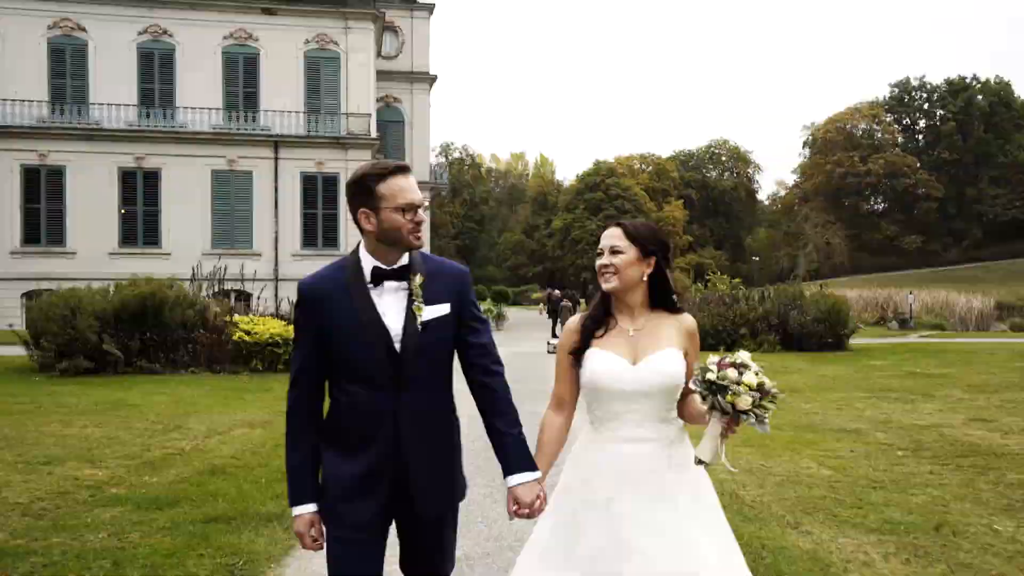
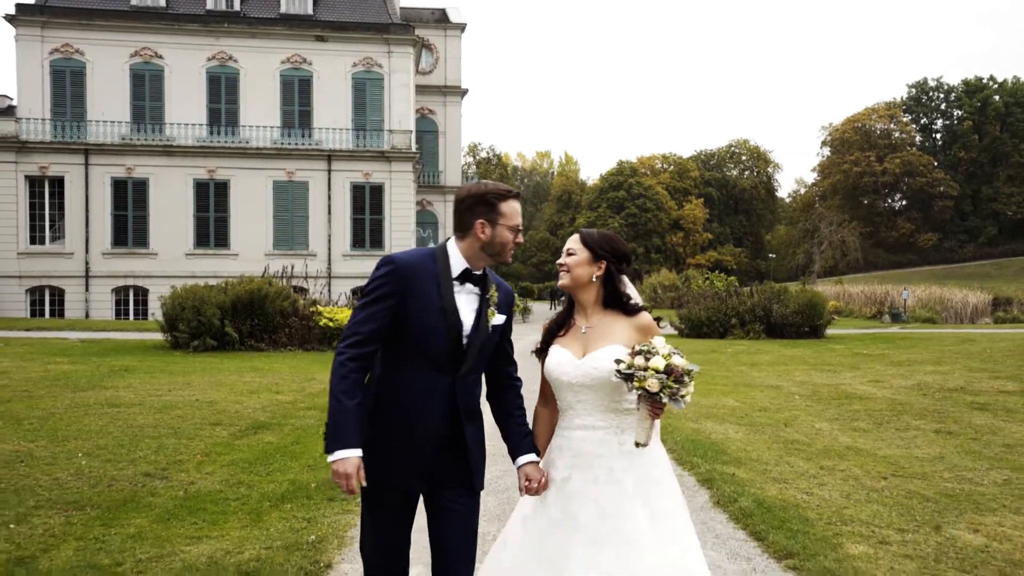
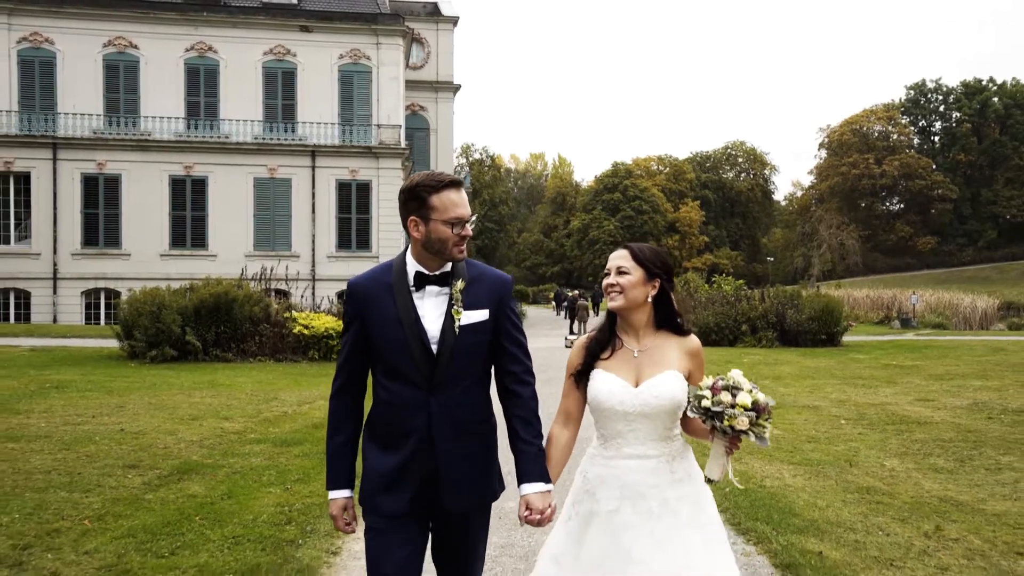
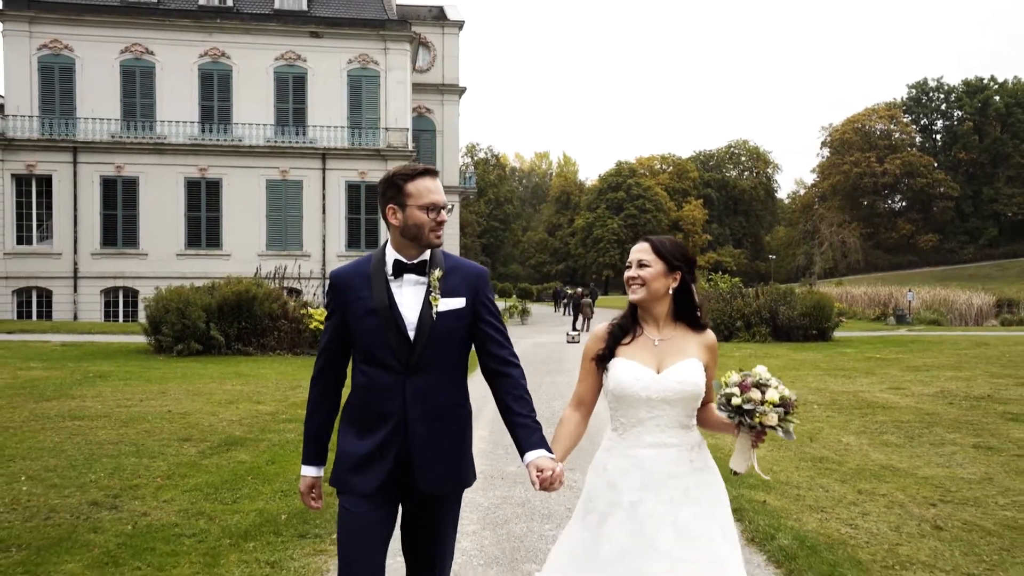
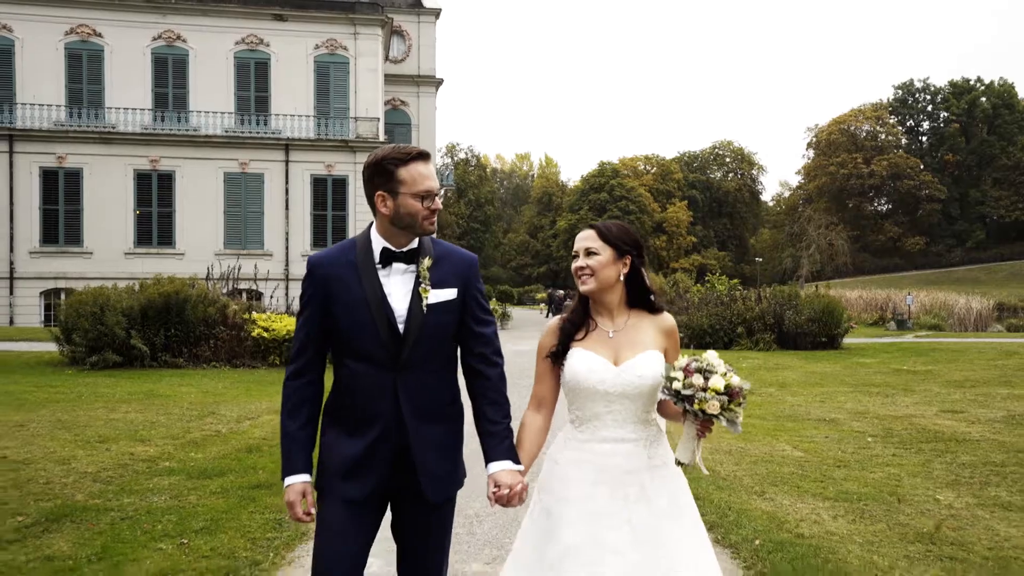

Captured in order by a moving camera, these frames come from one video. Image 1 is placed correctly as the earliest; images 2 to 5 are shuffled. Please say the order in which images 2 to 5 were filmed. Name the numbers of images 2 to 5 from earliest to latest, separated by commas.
5, 3, 4, 2
